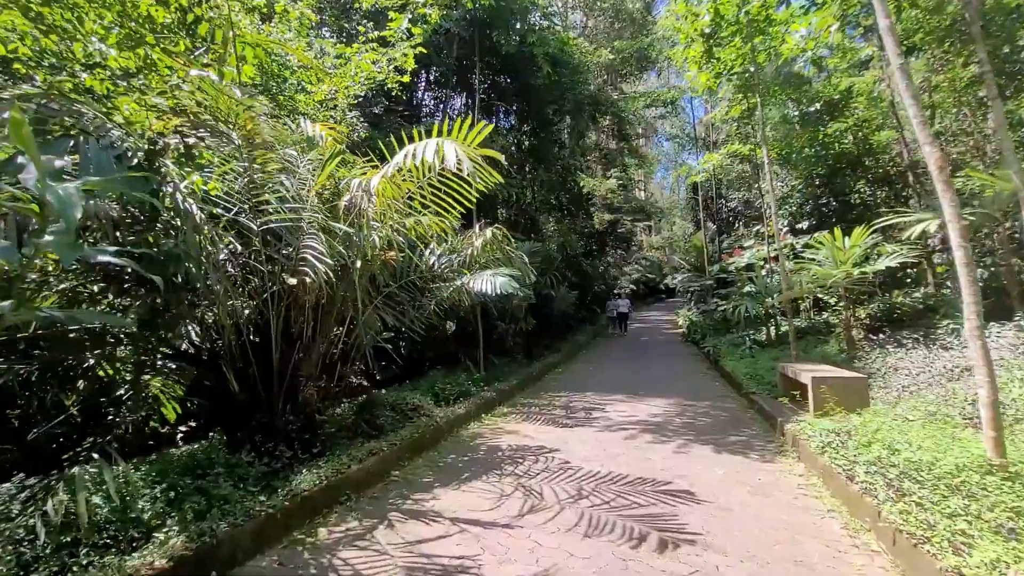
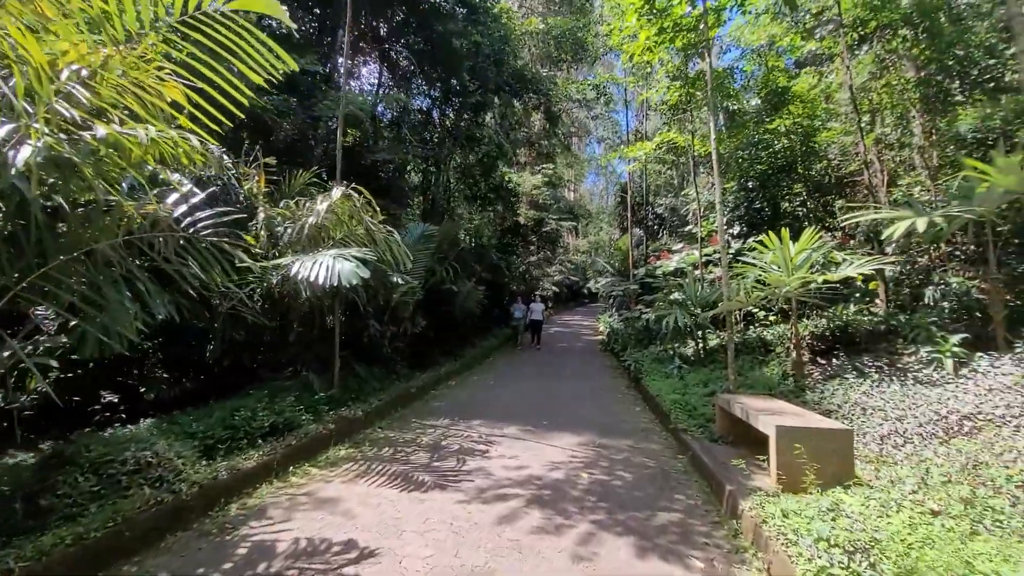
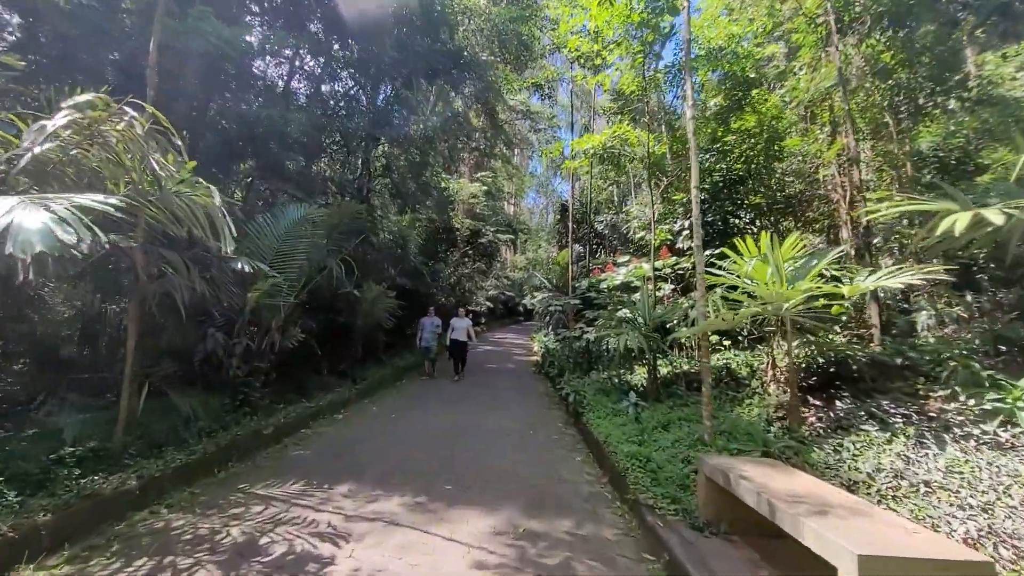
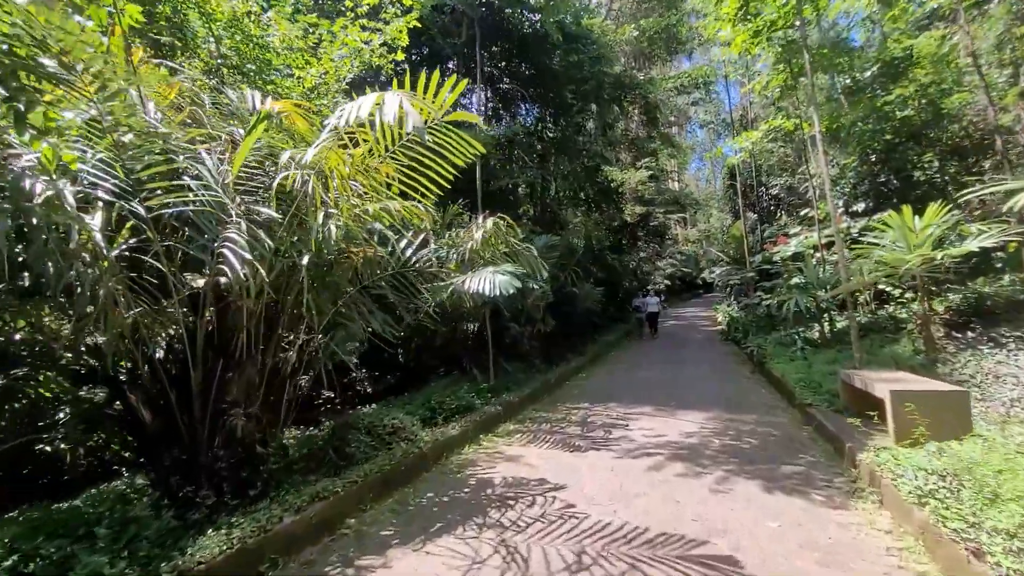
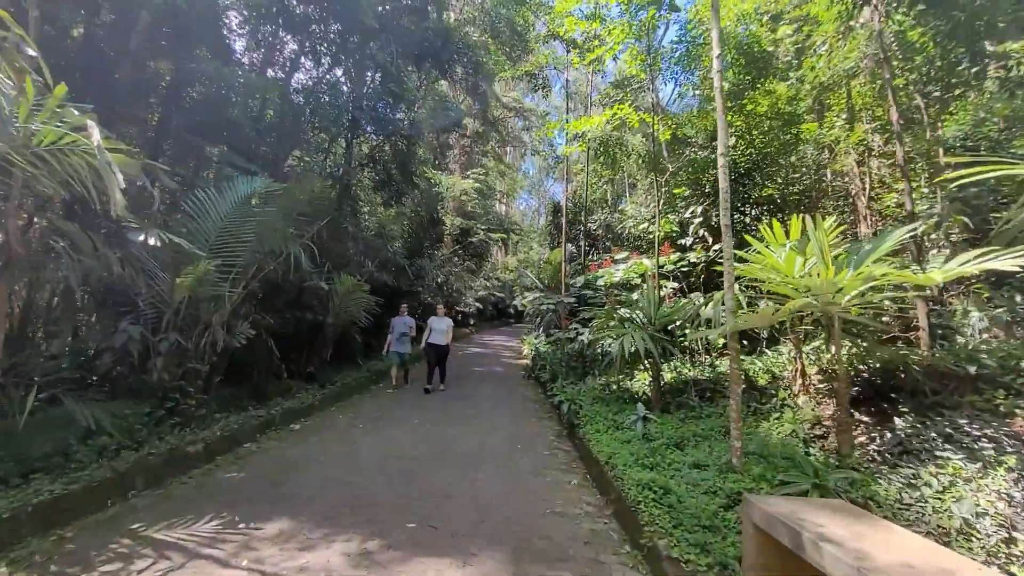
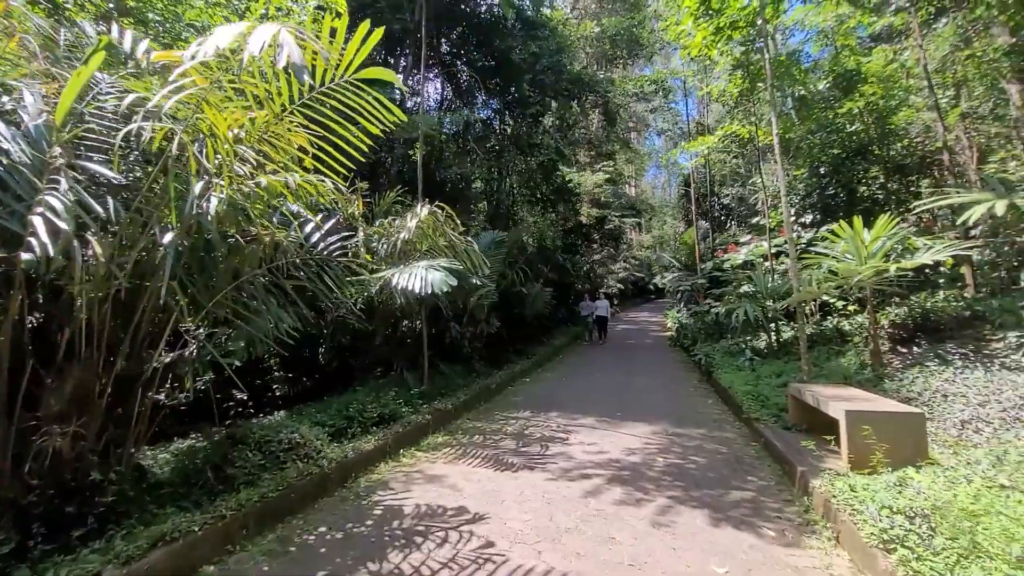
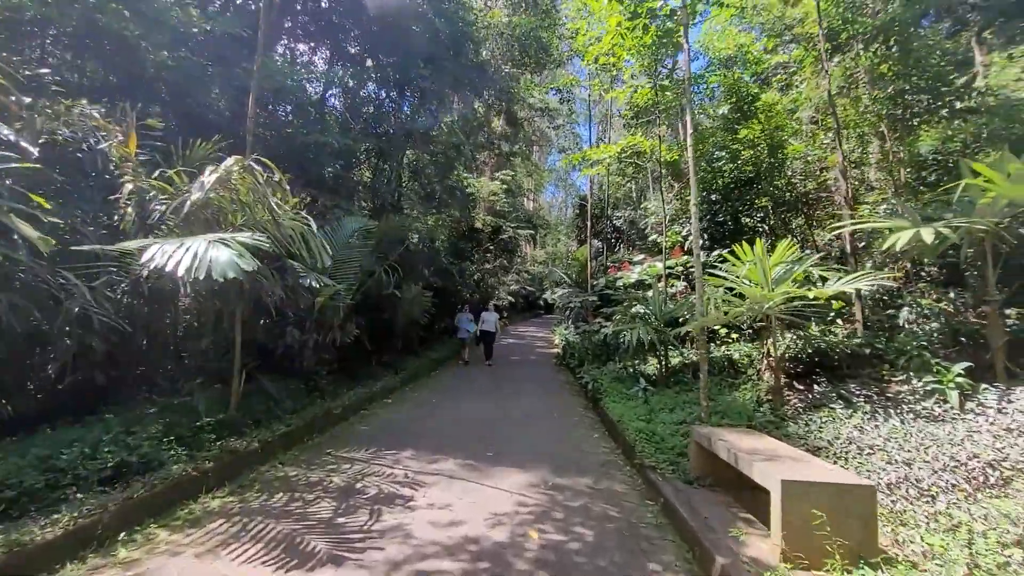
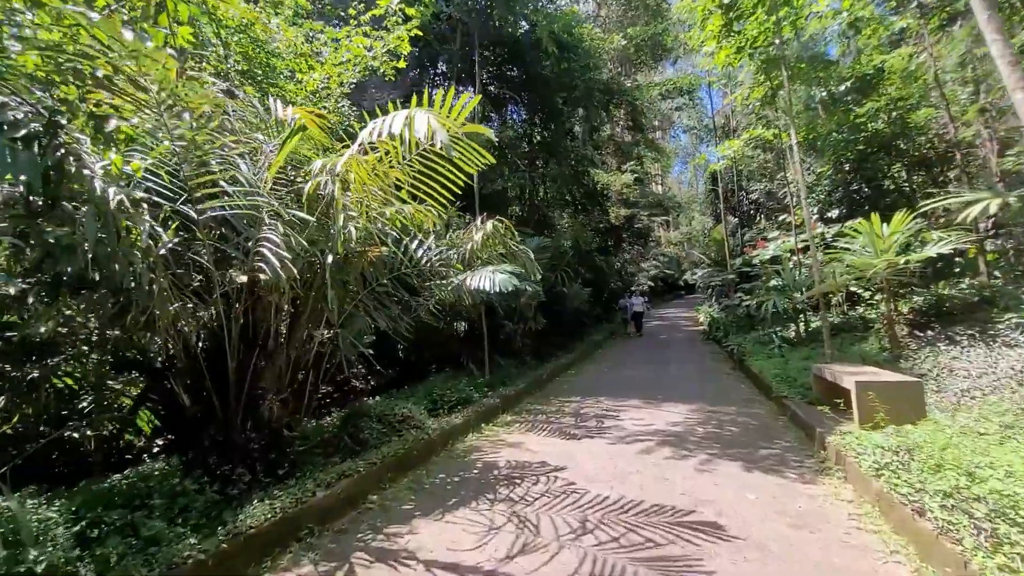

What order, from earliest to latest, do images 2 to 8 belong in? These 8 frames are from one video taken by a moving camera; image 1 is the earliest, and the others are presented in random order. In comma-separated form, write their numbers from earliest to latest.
8, 4, 6, 2, 7, 3, 5
